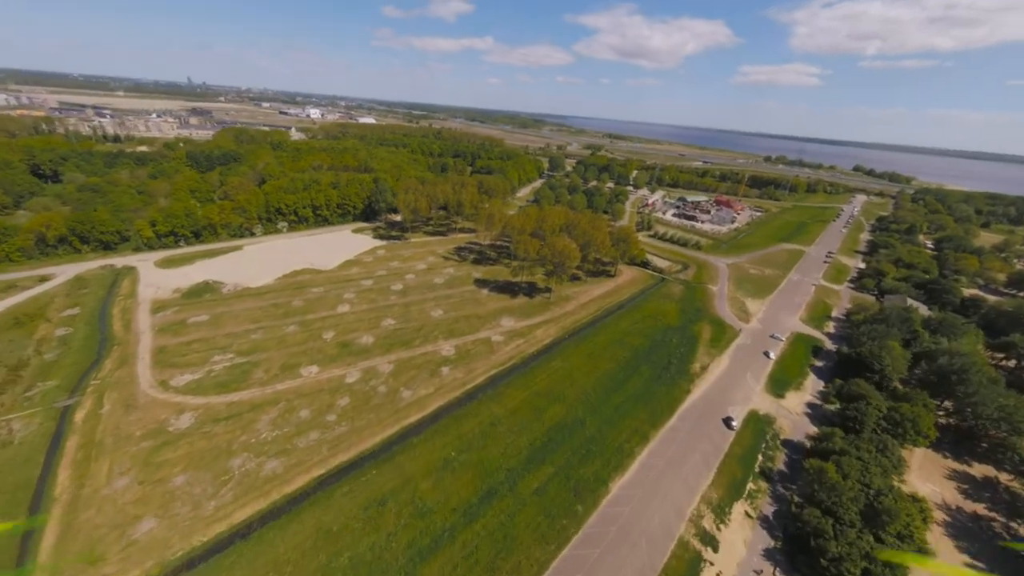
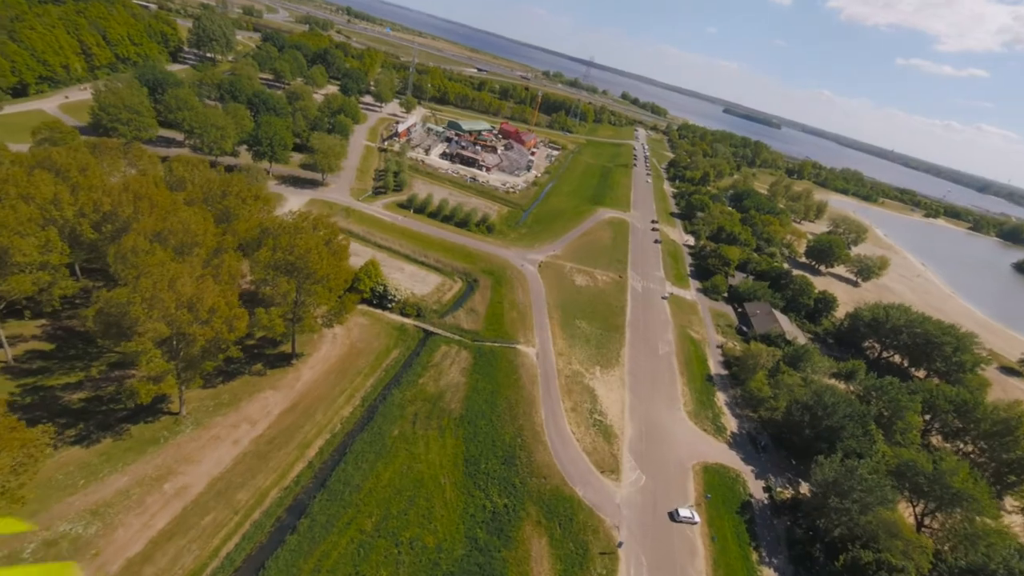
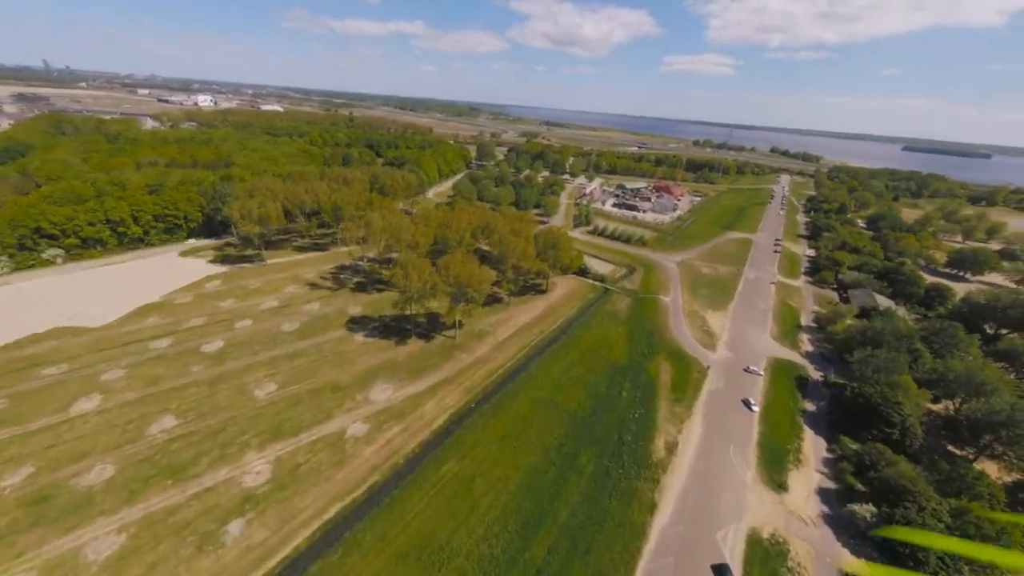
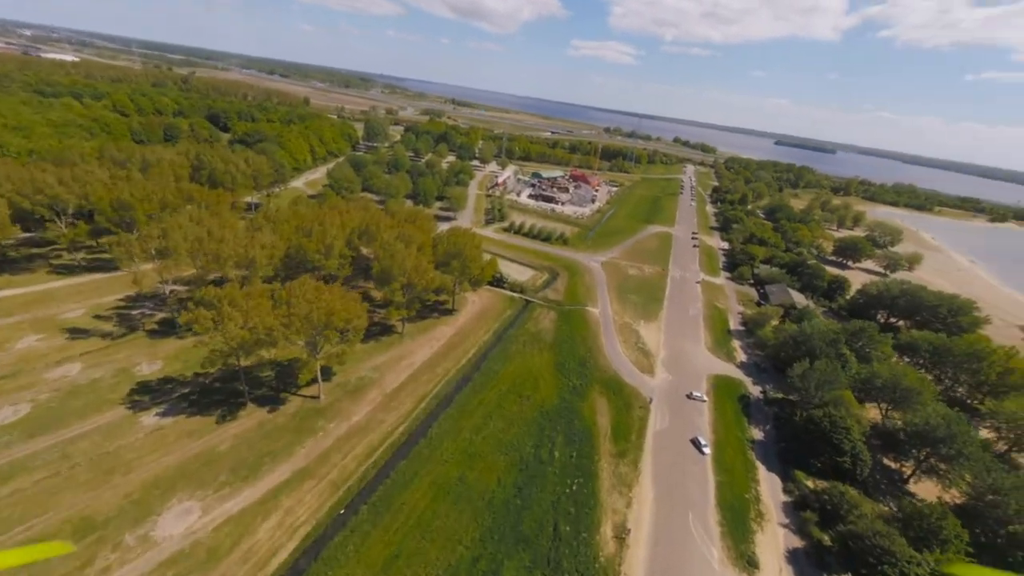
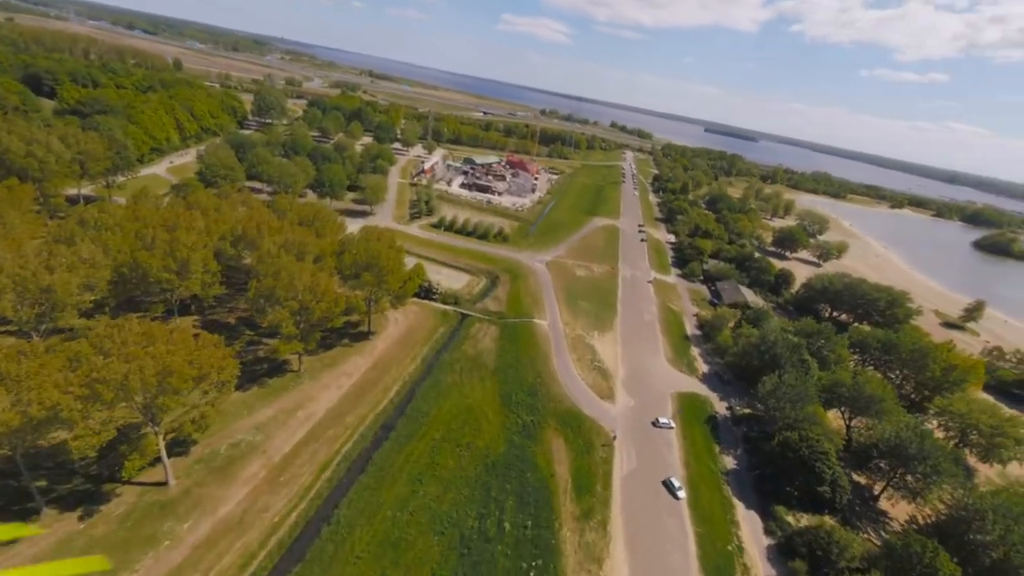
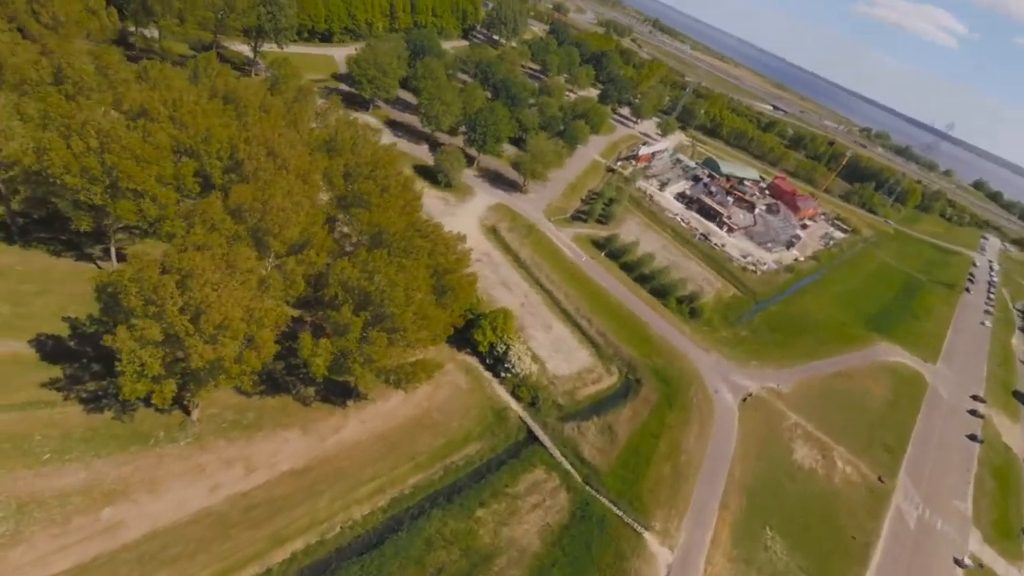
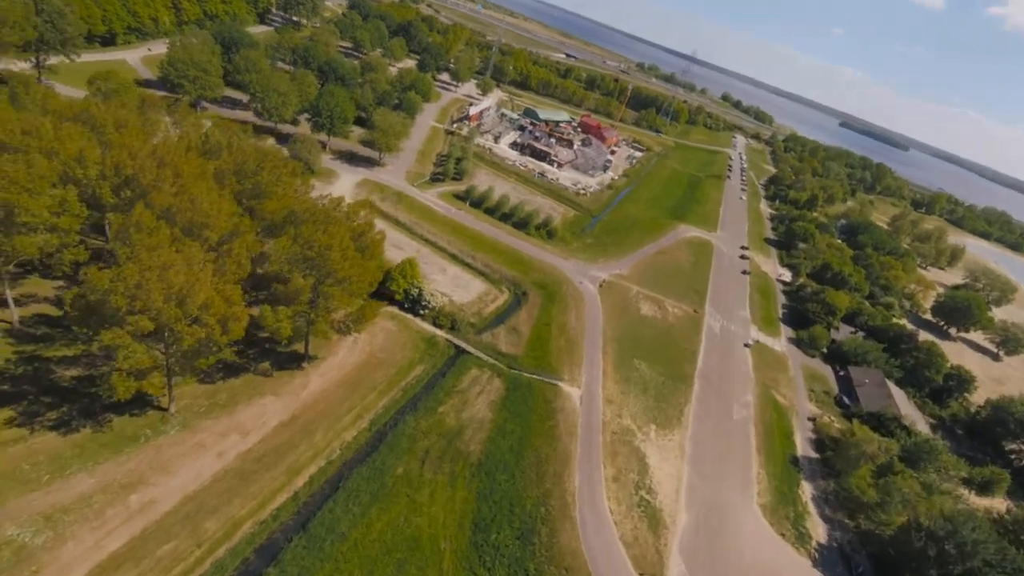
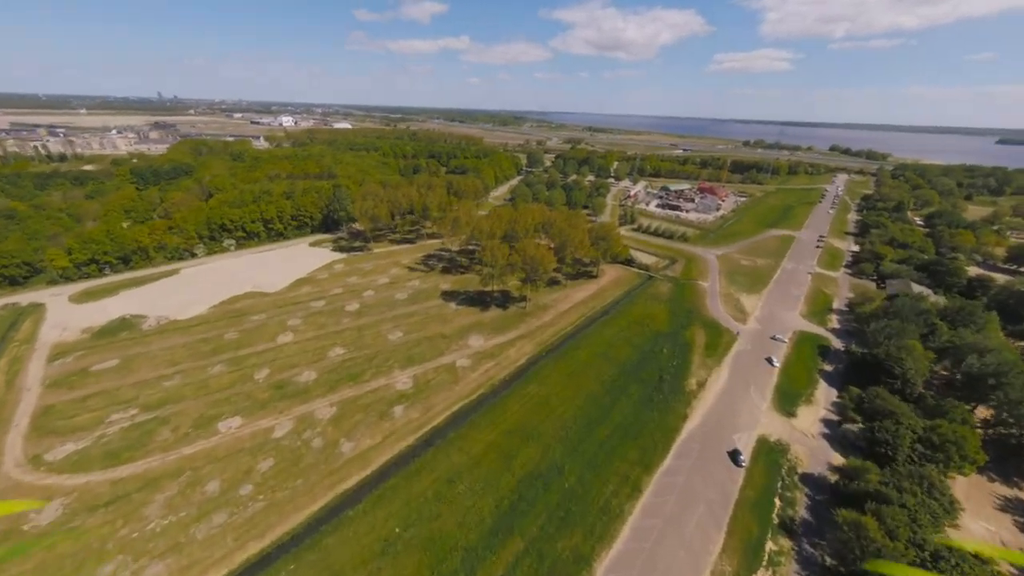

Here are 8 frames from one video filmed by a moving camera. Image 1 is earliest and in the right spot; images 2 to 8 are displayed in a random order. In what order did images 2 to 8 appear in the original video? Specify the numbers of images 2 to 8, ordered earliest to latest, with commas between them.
8, 3, 4, 5, 2, 7, 6
